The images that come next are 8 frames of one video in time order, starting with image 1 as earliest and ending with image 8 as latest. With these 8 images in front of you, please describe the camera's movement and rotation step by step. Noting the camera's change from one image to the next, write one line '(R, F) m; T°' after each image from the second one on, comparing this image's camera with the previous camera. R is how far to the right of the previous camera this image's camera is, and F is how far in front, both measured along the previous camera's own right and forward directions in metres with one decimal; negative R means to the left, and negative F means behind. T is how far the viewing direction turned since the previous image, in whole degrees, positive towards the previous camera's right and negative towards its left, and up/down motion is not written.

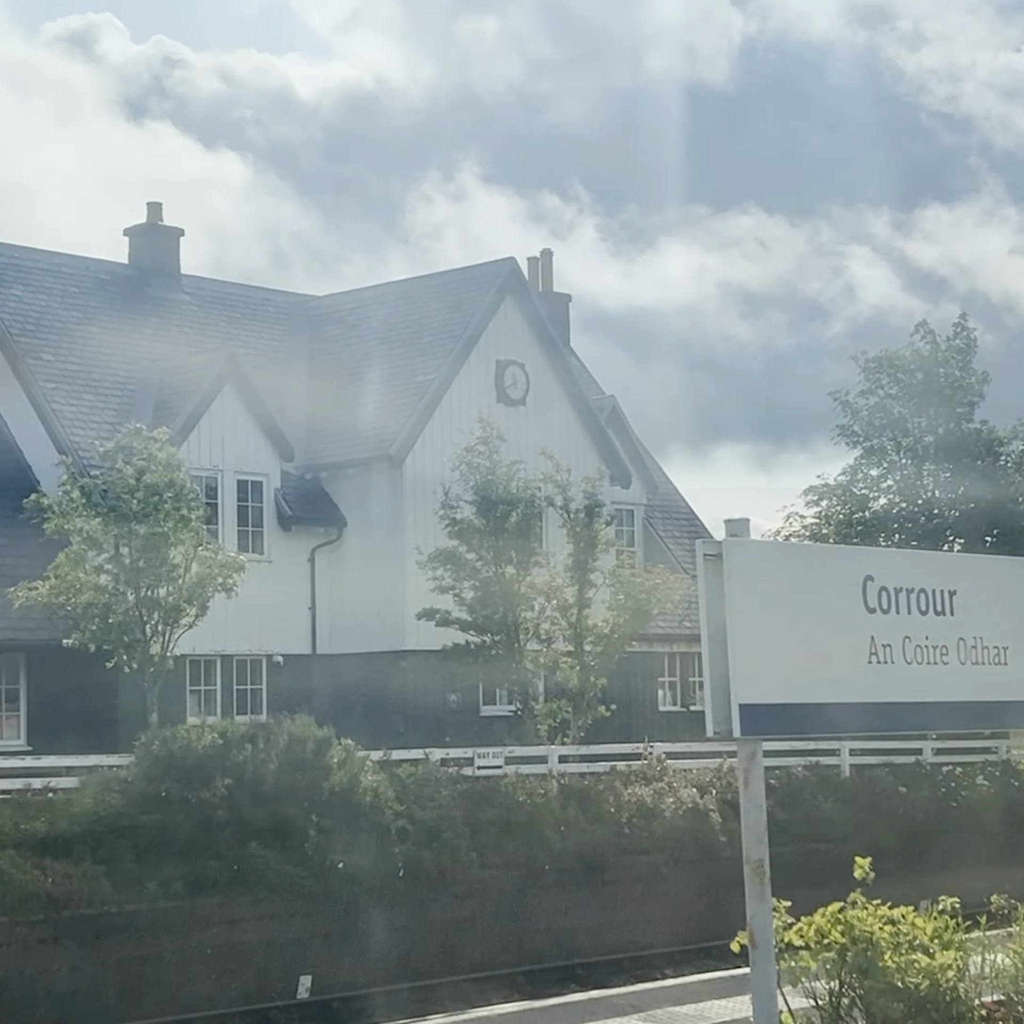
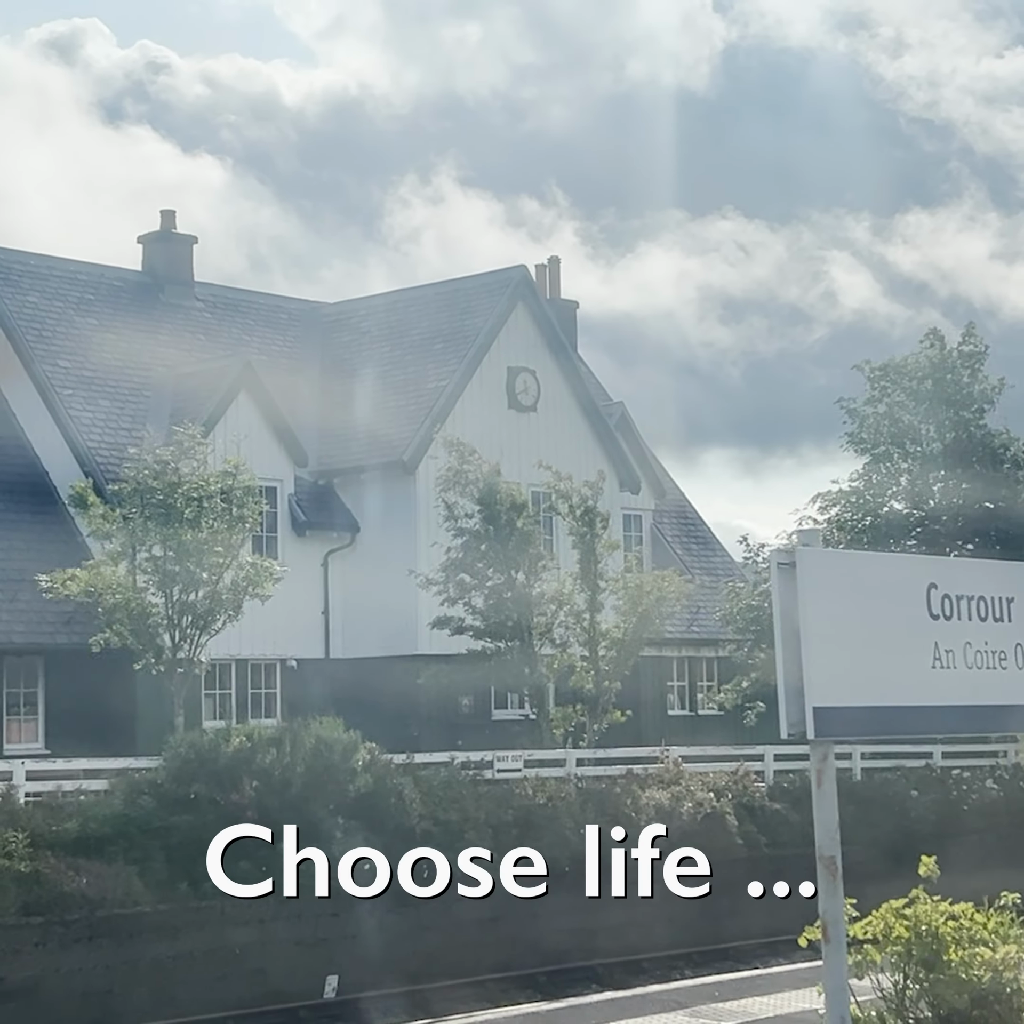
(-0.3, -0.3) m; 0°
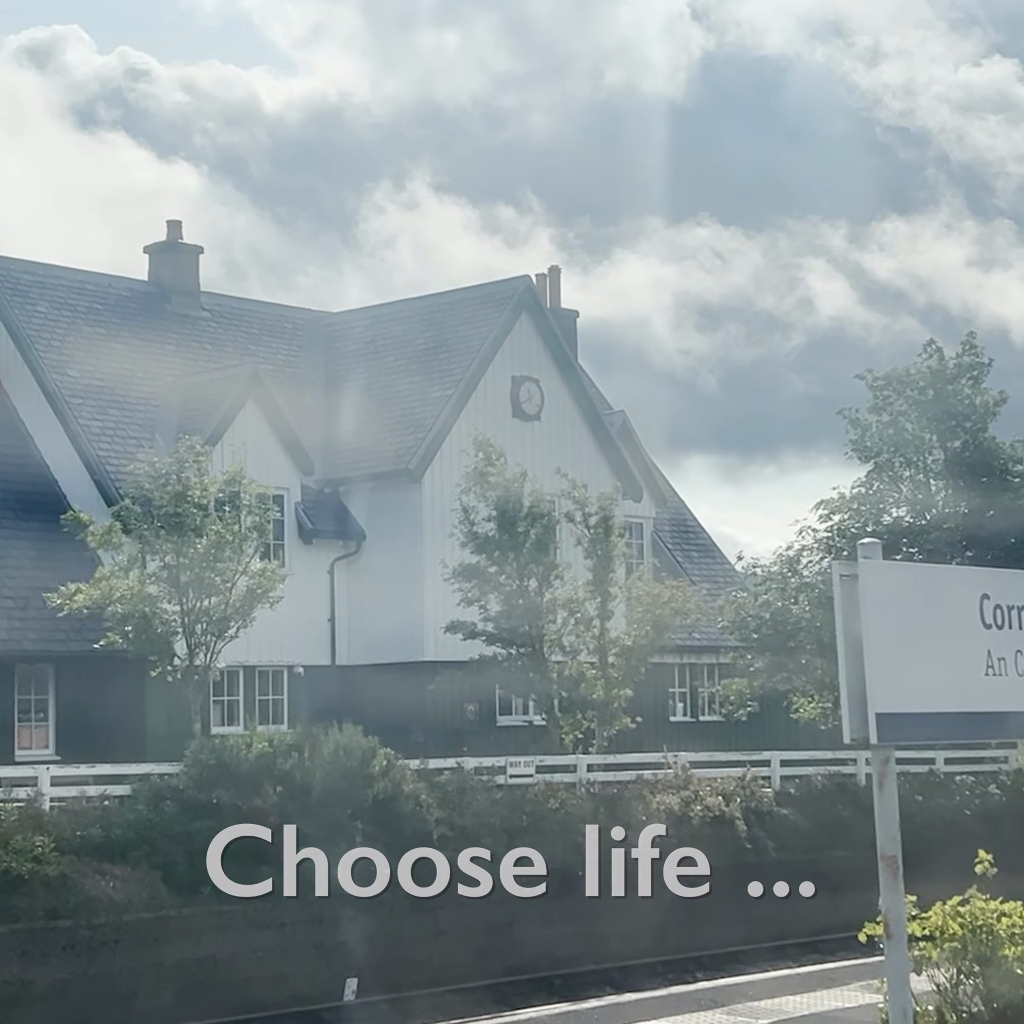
(-0.3, -0.3) m; +1°
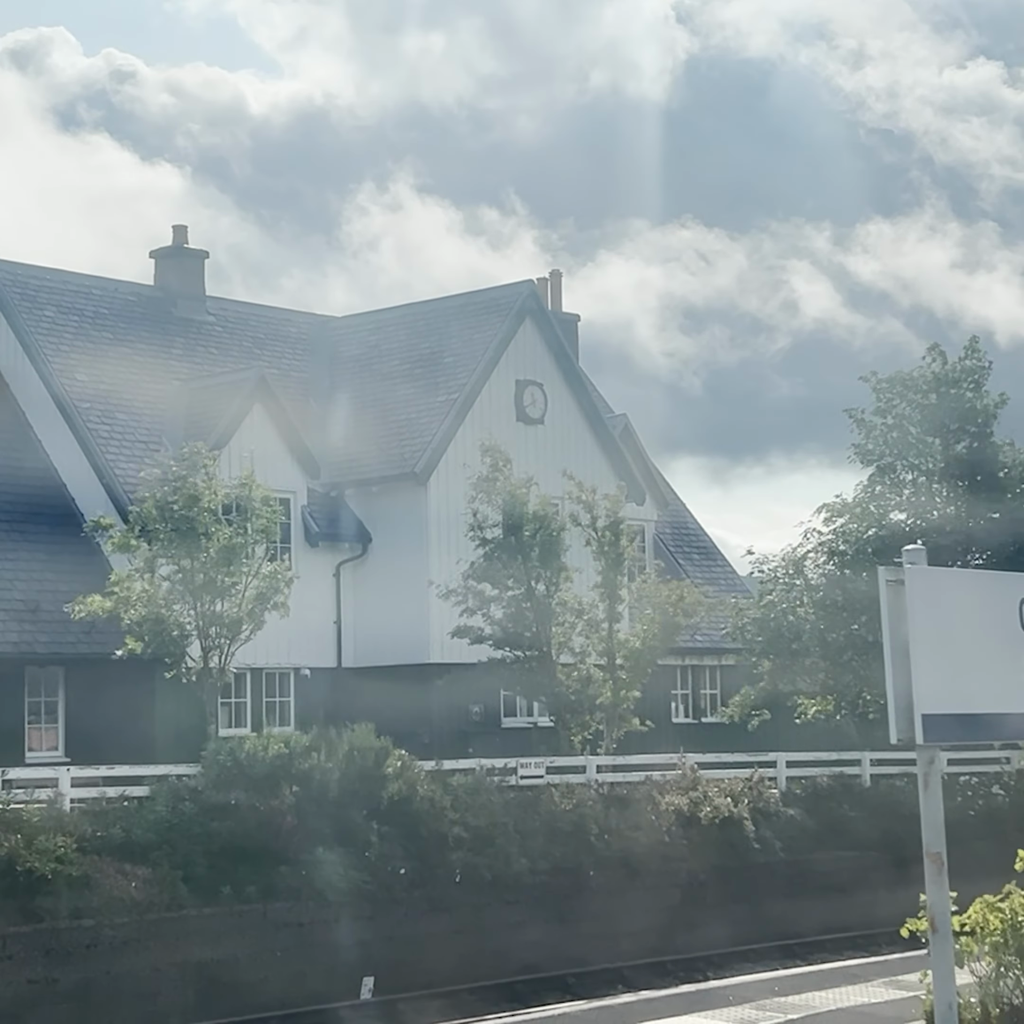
(-0.3, -0.2) m; 0°
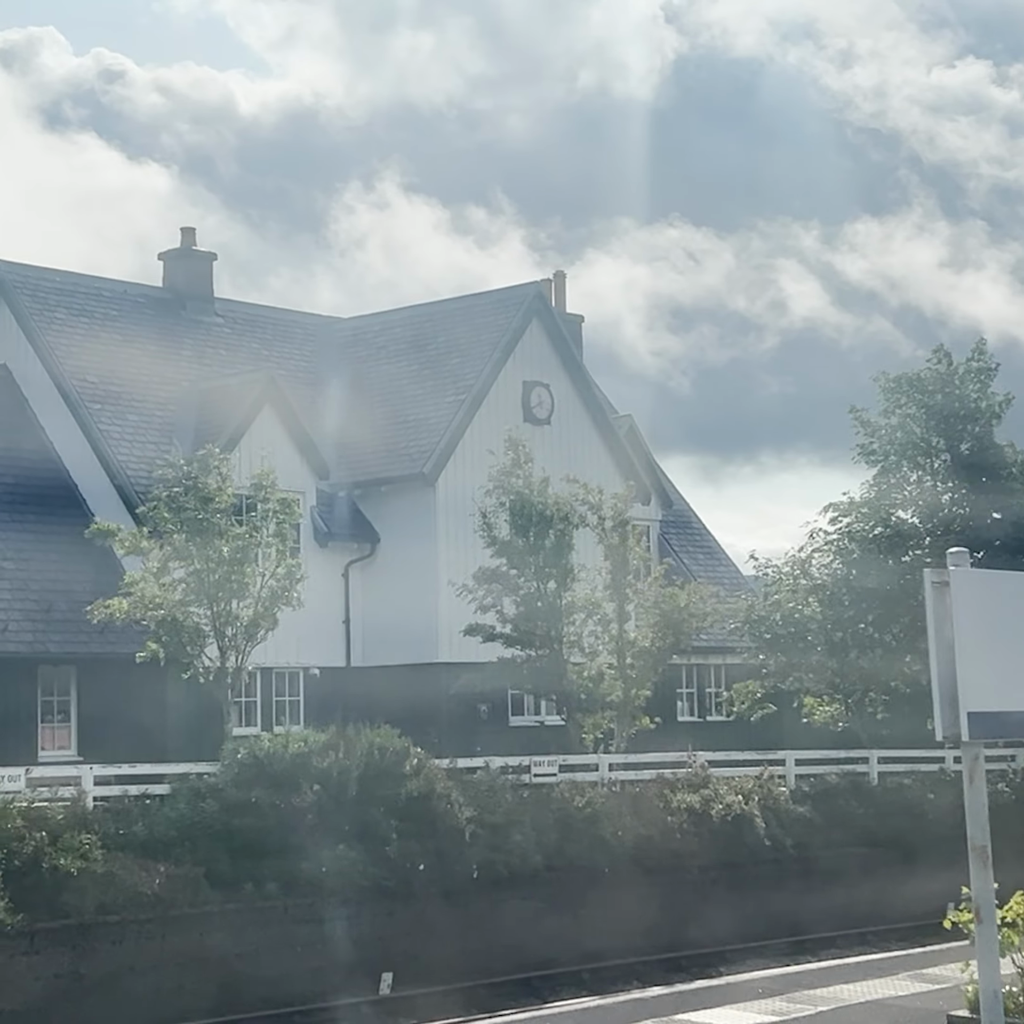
(-0.3, -0.2) m; 0°
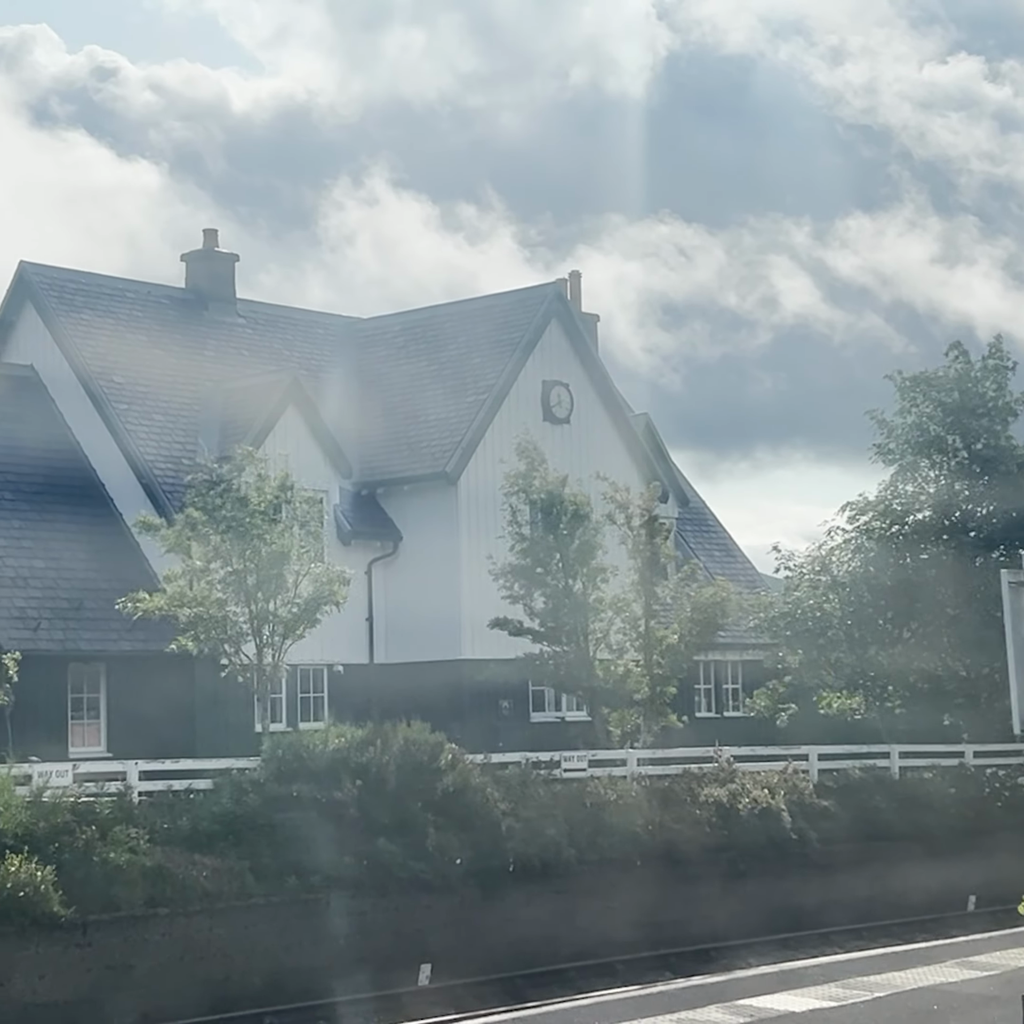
(-0.4, -0.3) m; 0°
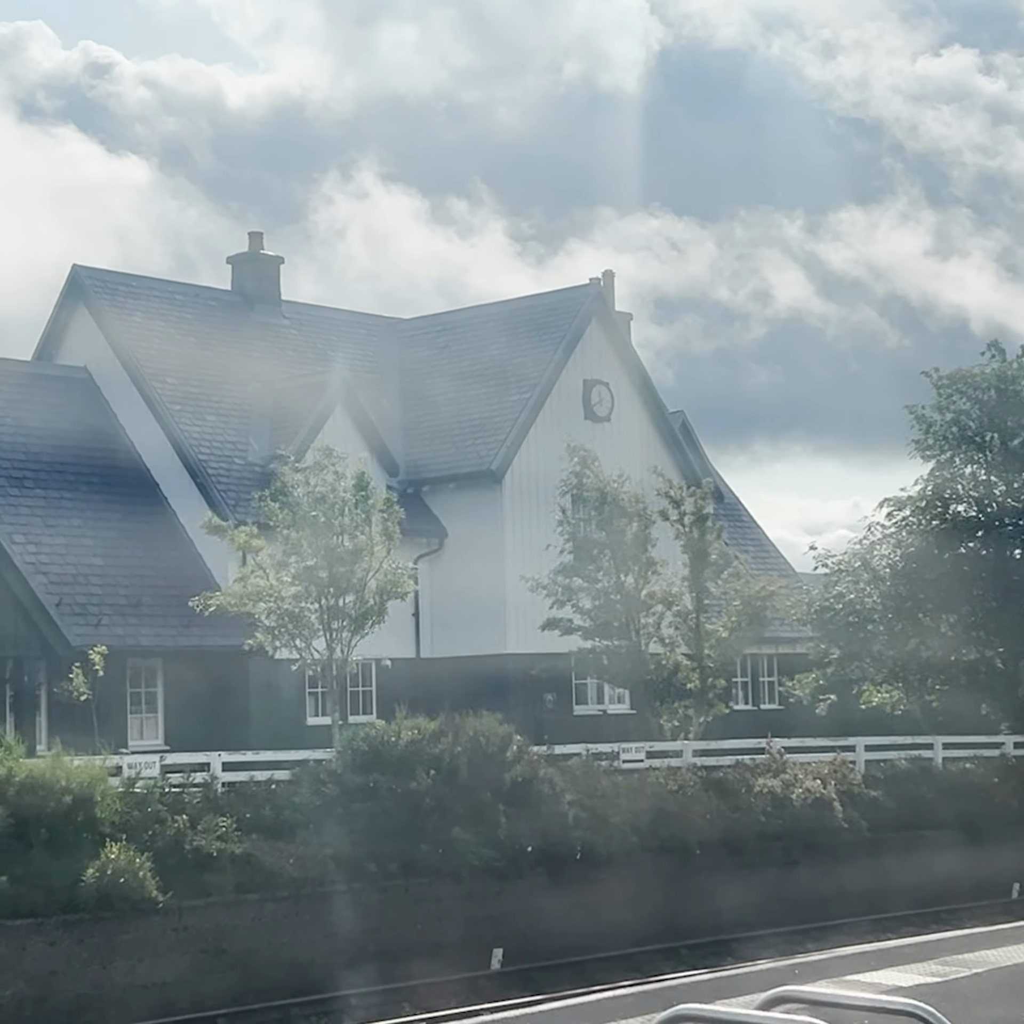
(-0.7, -0.5) m; 0°
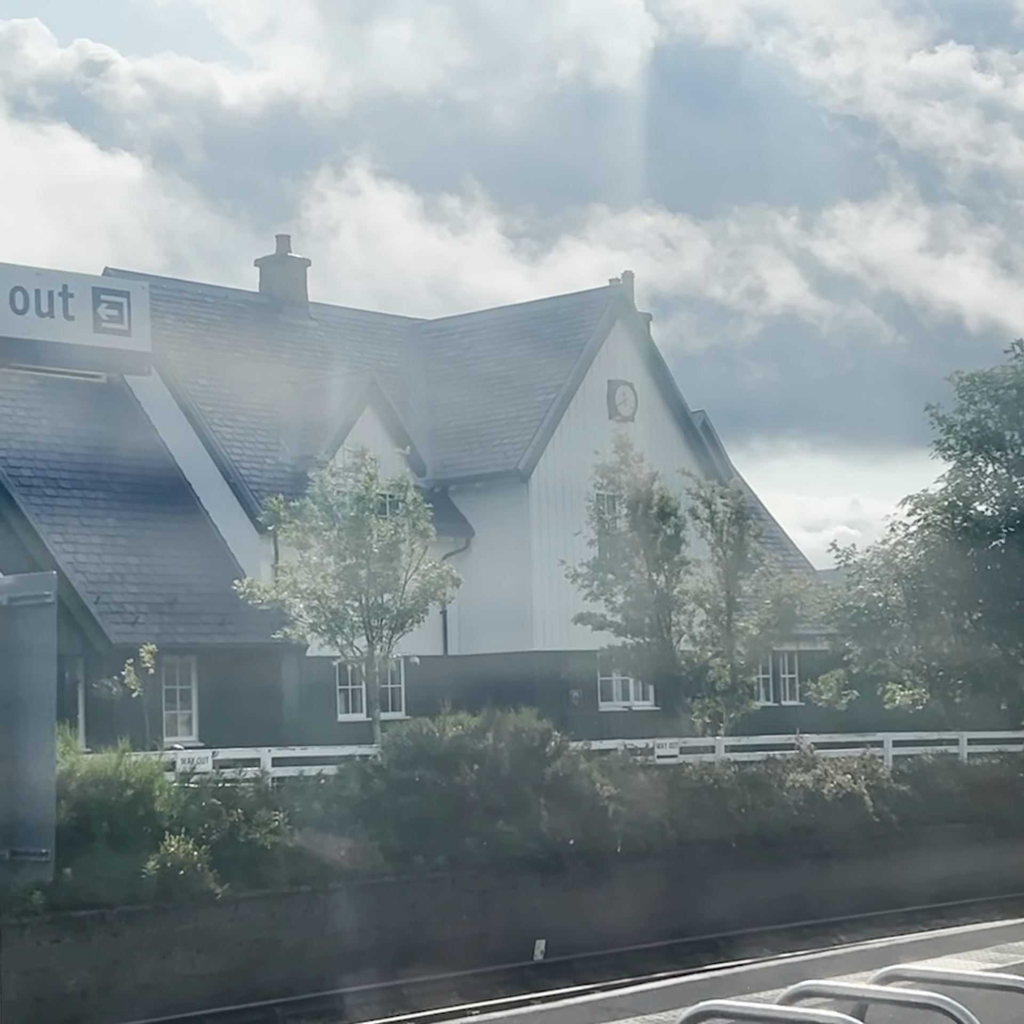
(-0.5, -0.4) m; 0°
